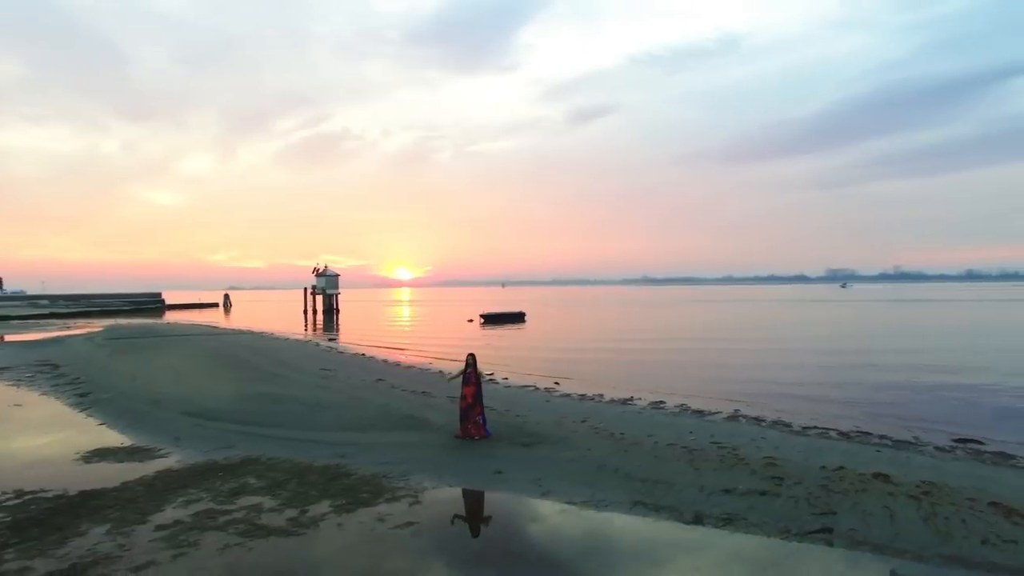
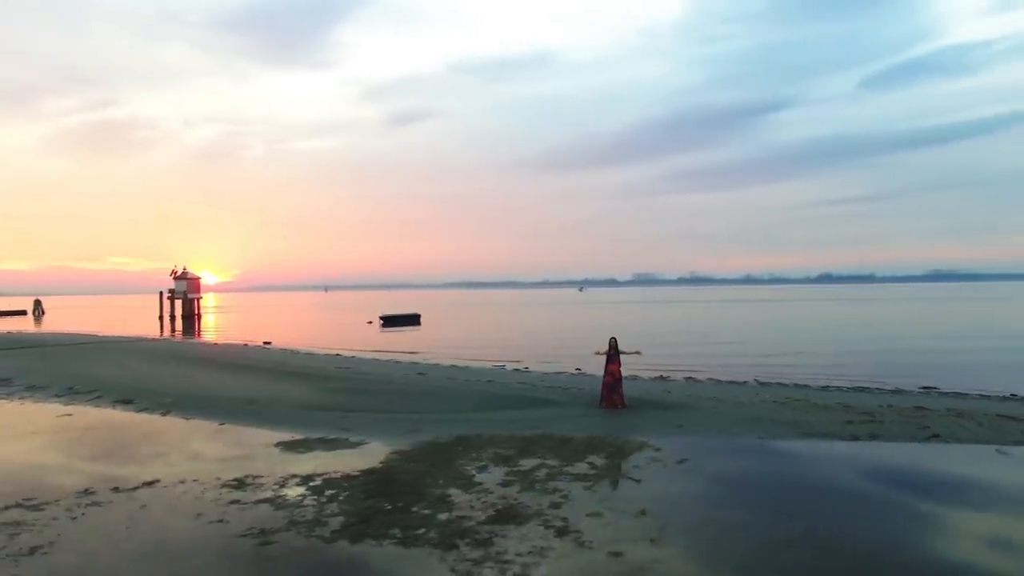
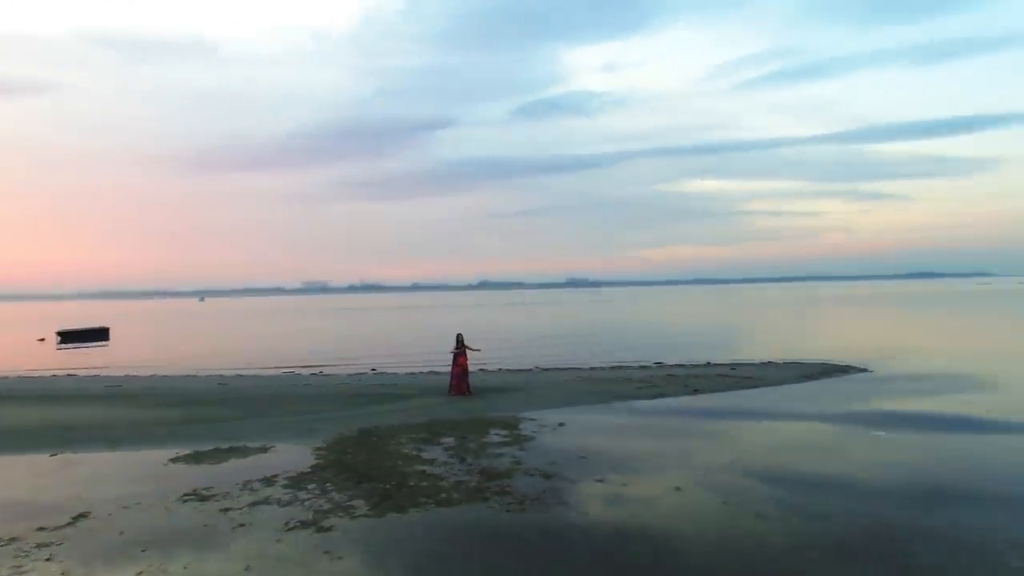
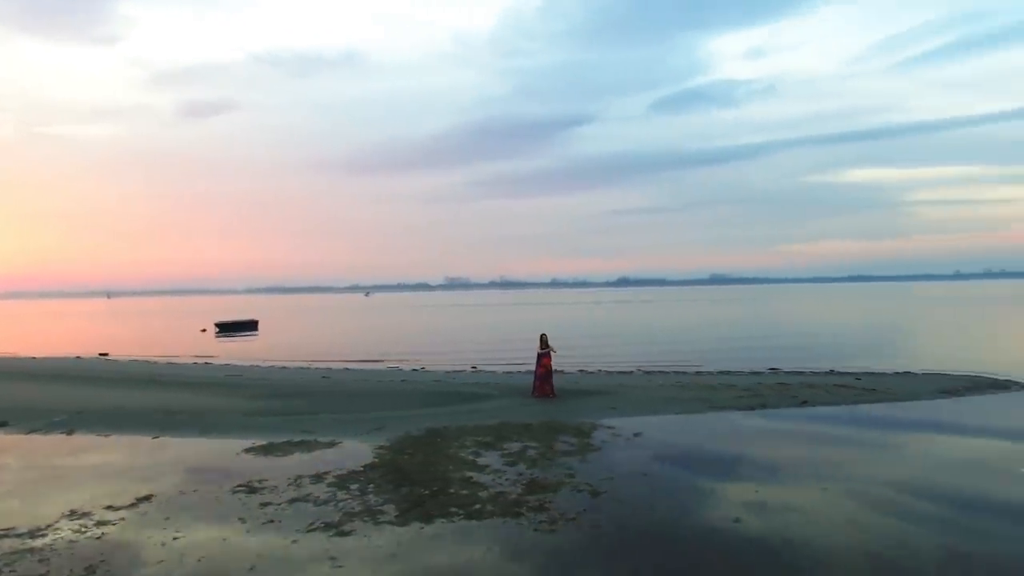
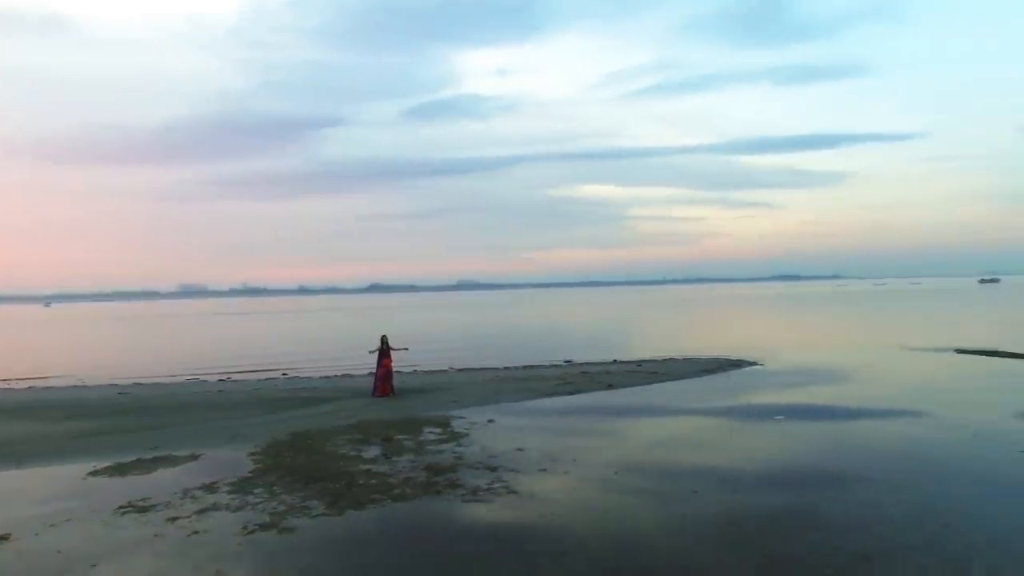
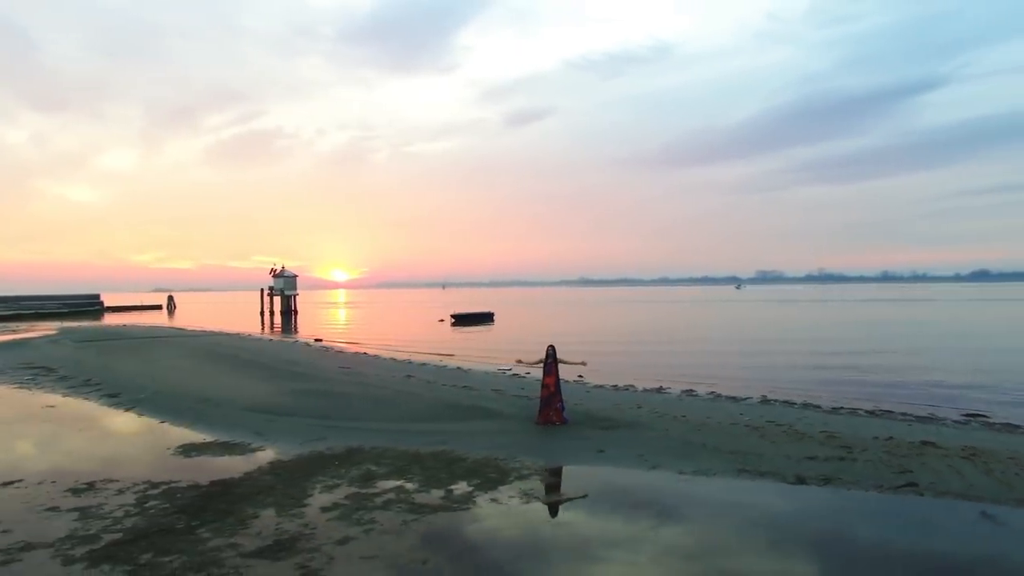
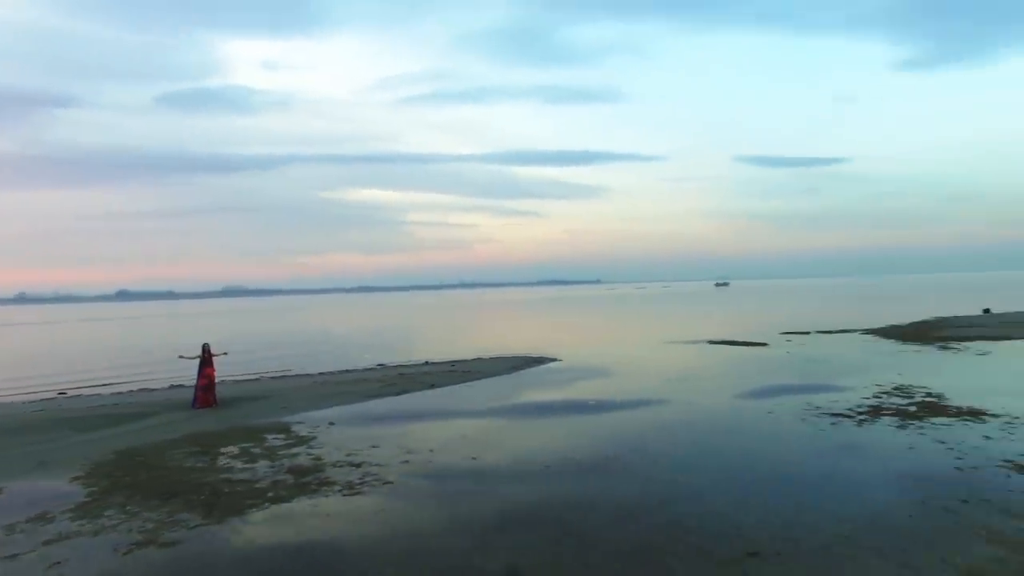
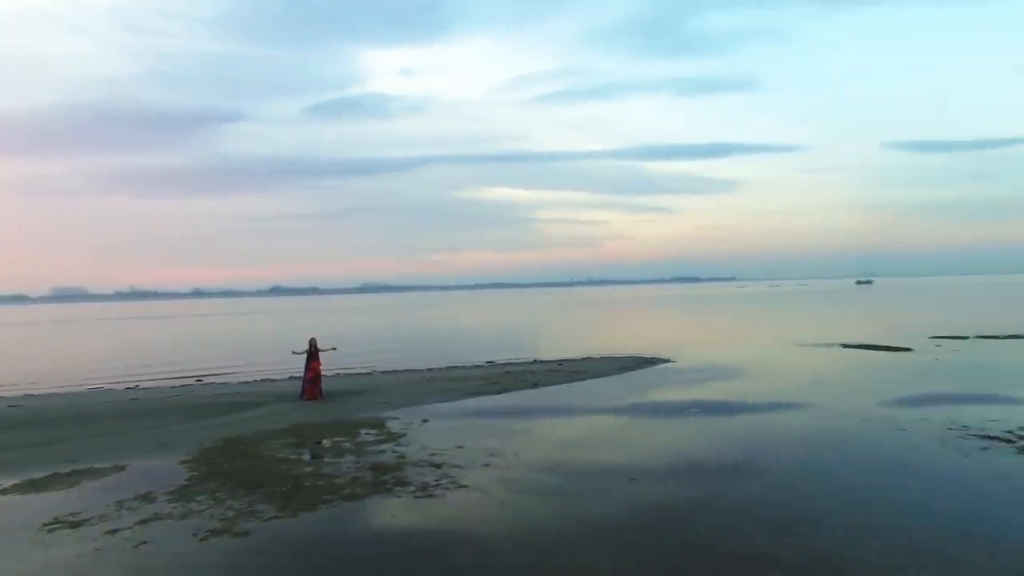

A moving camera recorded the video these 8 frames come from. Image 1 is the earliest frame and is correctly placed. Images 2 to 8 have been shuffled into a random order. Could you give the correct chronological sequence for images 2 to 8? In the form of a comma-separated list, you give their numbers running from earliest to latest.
6, 2, 4, 3, 5, 8, 7
